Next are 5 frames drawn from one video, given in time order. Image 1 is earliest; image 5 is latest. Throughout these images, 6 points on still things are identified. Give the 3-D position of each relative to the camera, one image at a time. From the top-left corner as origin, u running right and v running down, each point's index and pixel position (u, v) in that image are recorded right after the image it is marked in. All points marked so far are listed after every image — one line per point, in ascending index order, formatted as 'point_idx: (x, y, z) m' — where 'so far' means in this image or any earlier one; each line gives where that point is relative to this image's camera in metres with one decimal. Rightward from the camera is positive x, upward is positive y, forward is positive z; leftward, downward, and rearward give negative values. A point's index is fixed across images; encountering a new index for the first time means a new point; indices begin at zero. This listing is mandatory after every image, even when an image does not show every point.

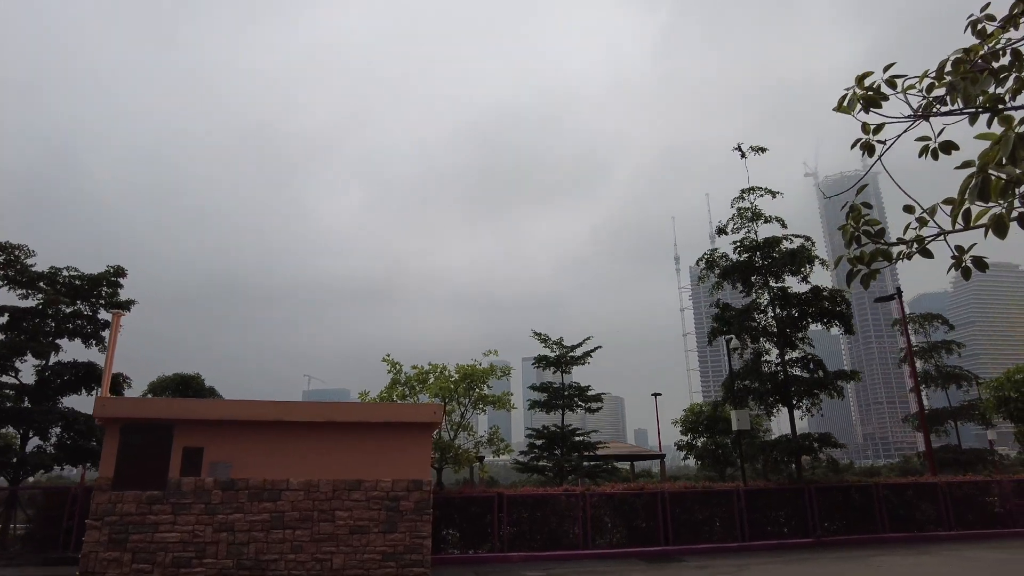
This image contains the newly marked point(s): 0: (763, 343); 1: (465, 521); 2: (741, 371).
0: (+6.5, -1.4, +16.9) m
1: (-0.9, -4.6, +12.9) m
2: (+5.8, -2.1, +16.4) m
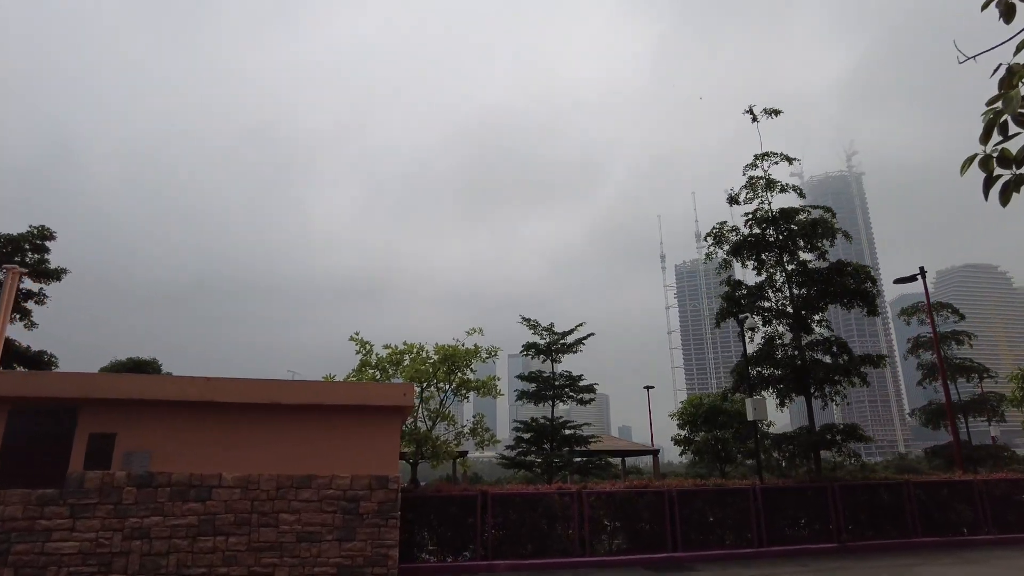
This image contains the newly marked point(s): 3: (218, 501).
0: (+6.2, -0.9, +15.2) m
1: (-1.2, -4.0, +11.1) m
2: (+5.5, -1.5, +14.8) m
3: (-3.4, -2.5, +7.6) m
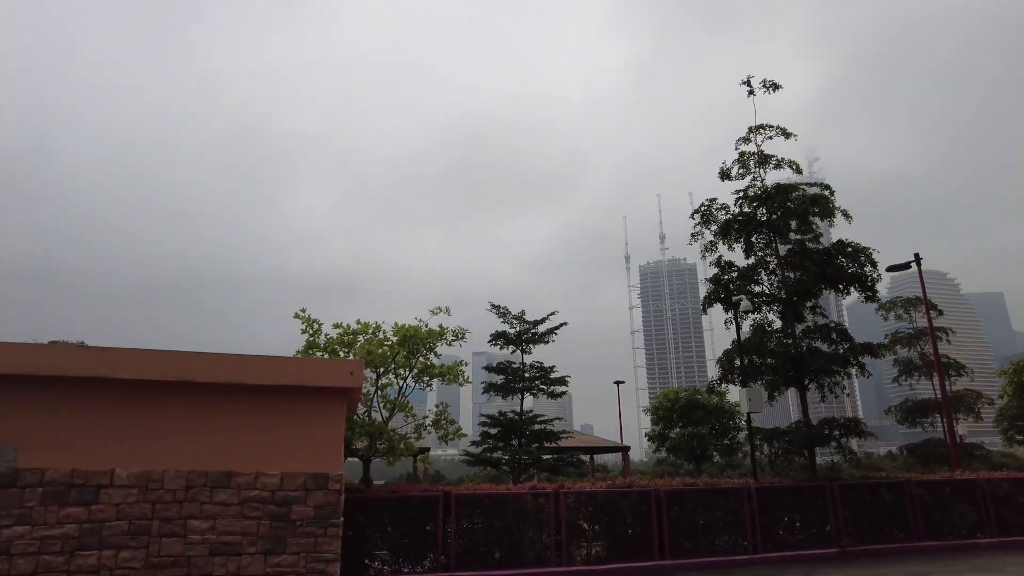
0: (+5.5, -0.5, +14.1) m
1: (-1.7, -3.6, +9.6) m
2: (+4.8, -1.2, +13.6) m
3: (-3.7, -2.0, +6.0) m
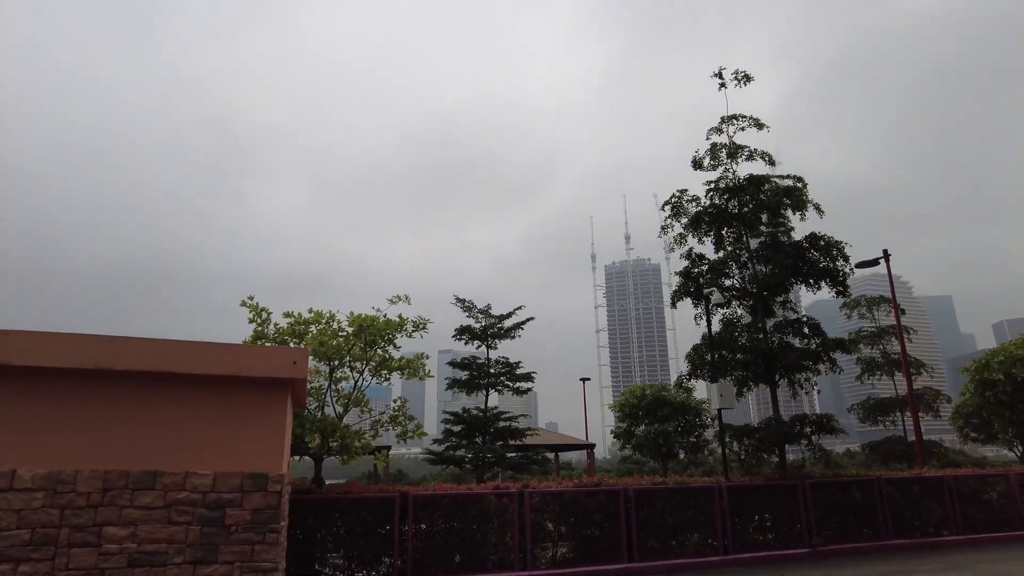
0: (+4.8, -0.4, +13.8) m
1: (-2.2, -3.4, +9.0) m
2: (+4.1, -1.0, +13.2) m
3: (-4.0, -1.8, +5.2) m
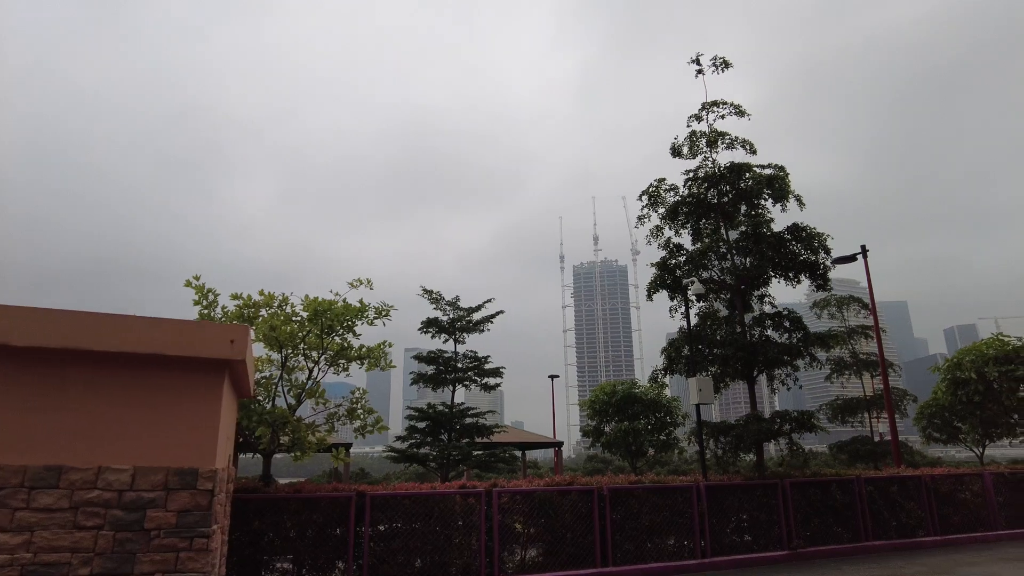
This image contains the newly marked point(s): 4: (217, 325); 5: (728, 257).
0: (+4.1, -0.2, +13.3) m
1: (-2.6, -3.1, +8.2) m
2: (+3.5, -0.9, +12.7) m
3: (-4.2, -1.5, +4.3) m
4: (-2.3, -0.3, +5.1) m
5: (+4.4, +0.6, +13.1) m
